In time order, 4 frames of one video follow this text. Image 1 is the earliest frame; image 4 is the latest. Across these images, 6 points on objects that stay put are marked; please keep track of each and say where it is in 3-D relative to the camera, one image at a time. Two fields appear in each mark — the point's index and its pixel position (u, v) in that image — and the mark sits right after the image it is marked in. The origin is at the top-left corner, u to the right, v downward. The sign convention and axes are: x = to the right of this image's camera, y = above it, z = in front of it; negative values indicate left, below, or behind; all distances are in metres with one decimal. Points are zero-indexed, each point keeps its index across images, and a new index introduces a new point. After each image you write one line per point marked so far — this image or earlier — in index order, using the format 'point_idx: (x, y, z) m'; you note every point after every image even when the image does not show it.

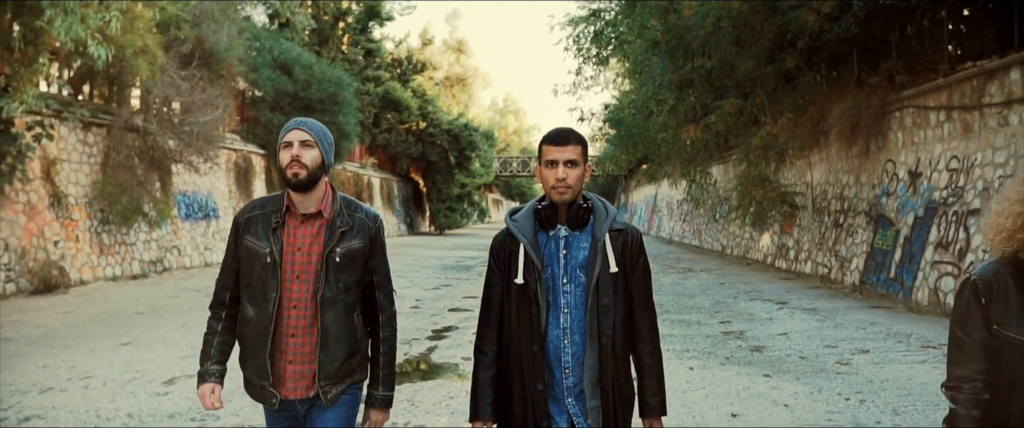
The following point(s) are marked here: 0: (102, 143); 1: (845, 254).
0: (-8.2, +1.4, +14.9) m
1: (+6.1, -0.7, +13.7) m
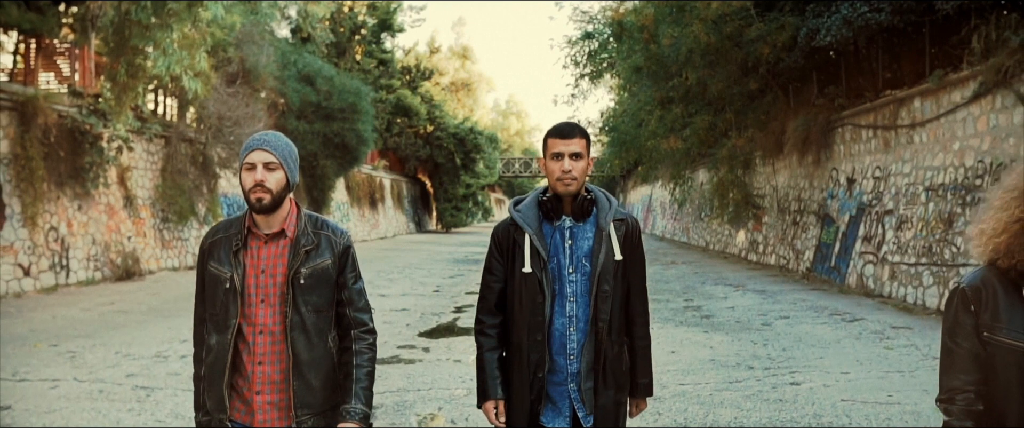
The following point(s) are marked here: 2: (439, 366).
0: (-8.1, +1.4, +17.3) m
1: (+6.2, -0.7, +16.1) m
2: (-0.7, -1.5, +7.4) m
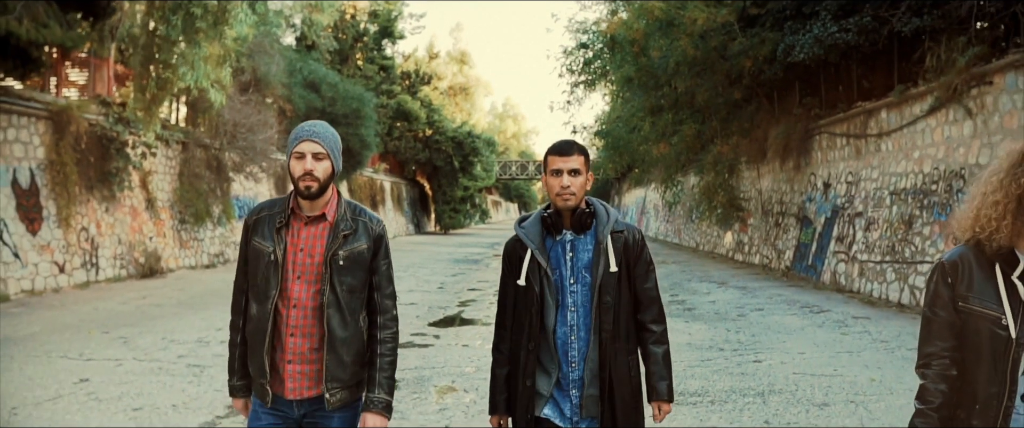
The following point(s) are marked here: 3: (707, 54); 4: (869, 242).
0: (-8.1, +1.4, +18.3) m
1: (+6.2, -0.8, +17.1) m
2: (-0.7, -1.5, +8.4) m
3: (+4.2, +3.4, +15.9) m
4: (+5.9, -0.5, +12.4) m
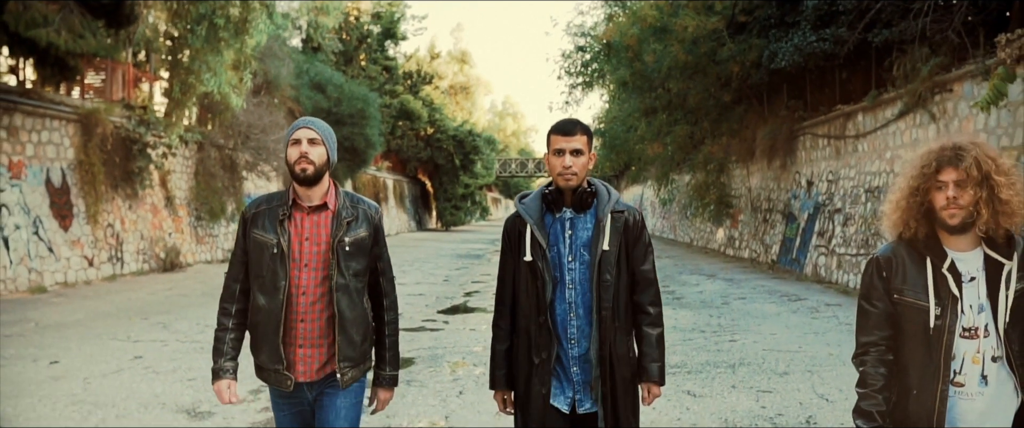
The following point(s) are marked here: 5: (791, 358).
0: (-8.1, +1.5, +19.2) m
1: (+6.2, -0.7, +18.0) m
2: (-0.7, -1.5, +9.3) m
3: (+4.2, +3.5, +16.8) m
4: (+6.0, -0.4, +13.3) m
5: (+2.6, -1.4, +7.0) m
